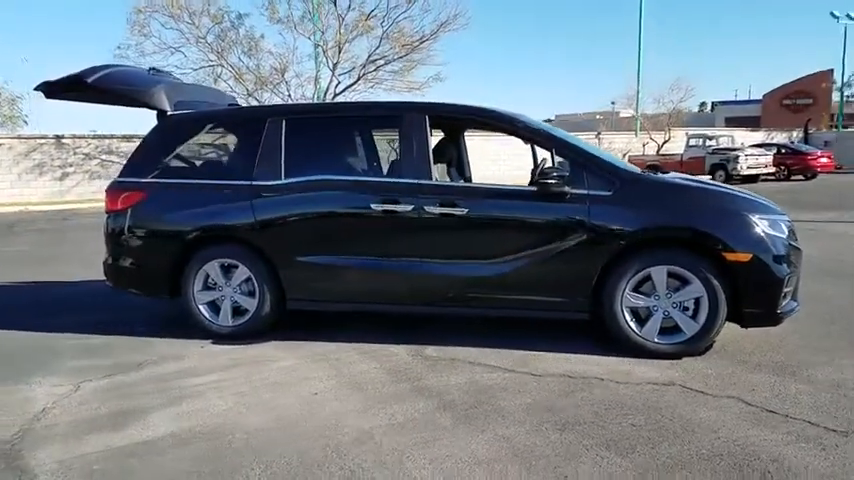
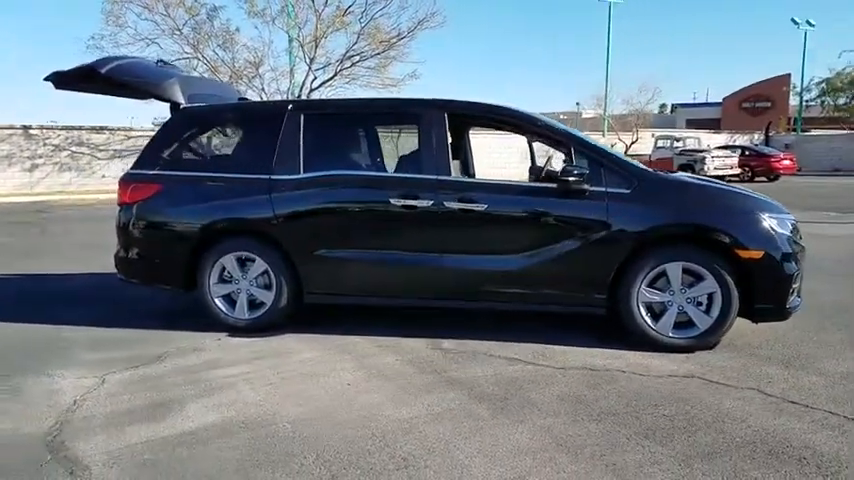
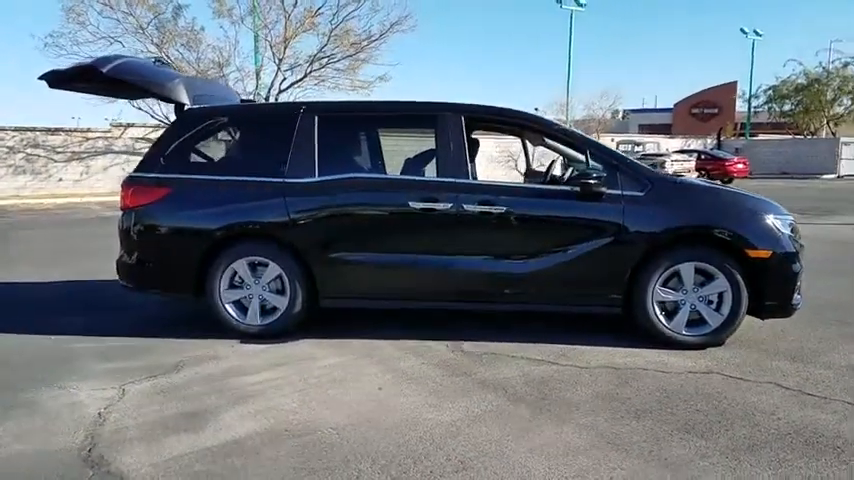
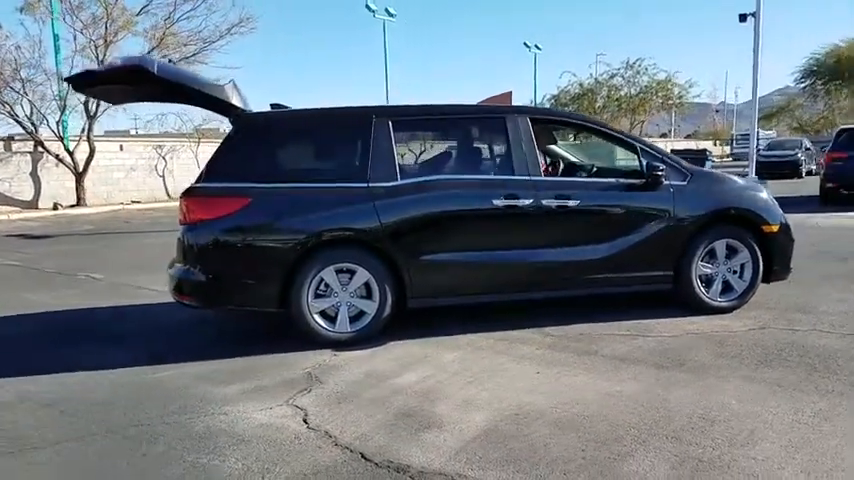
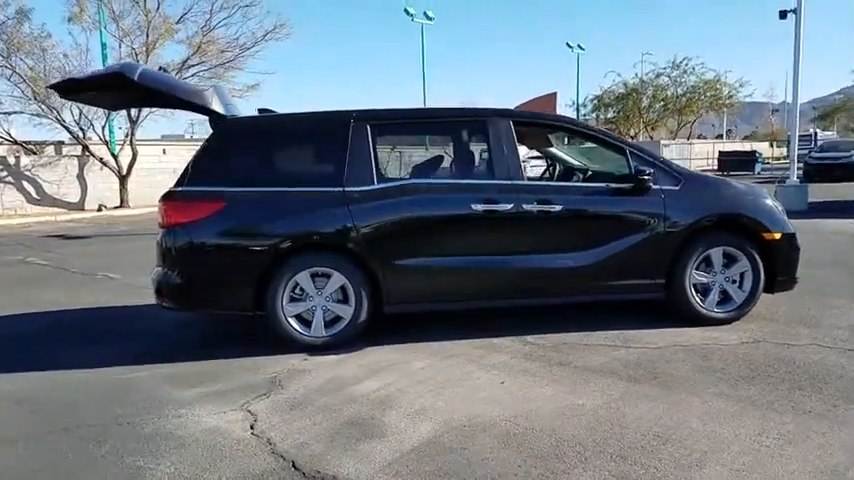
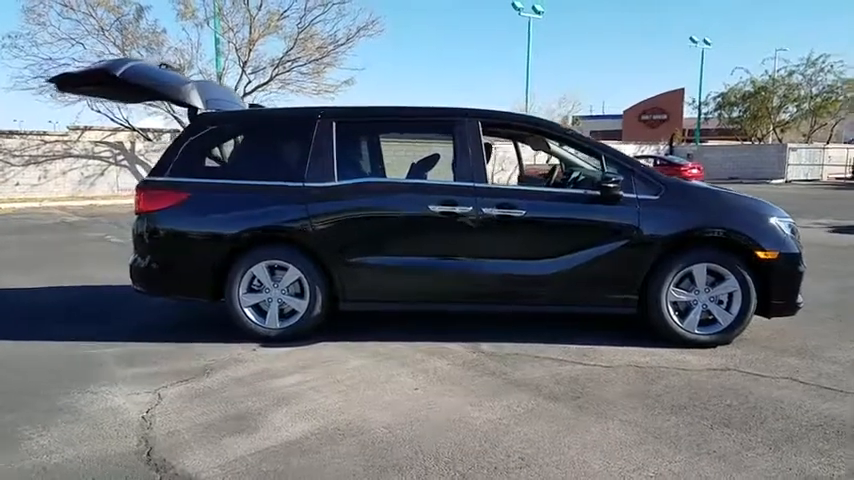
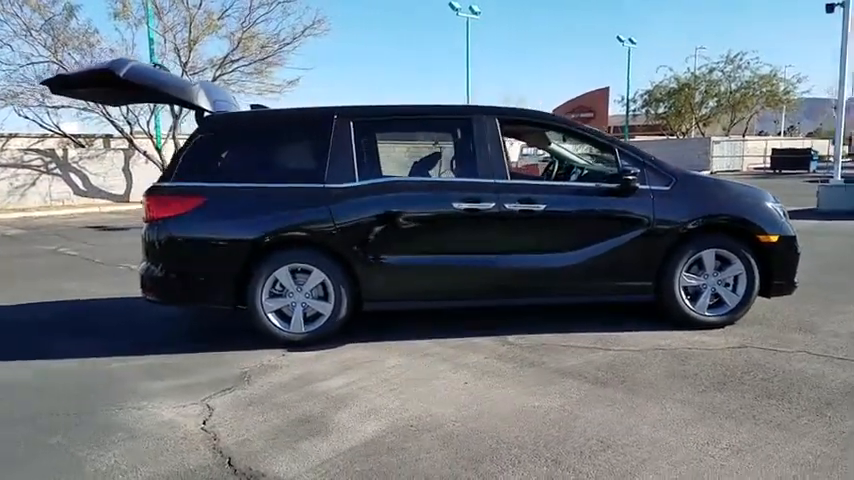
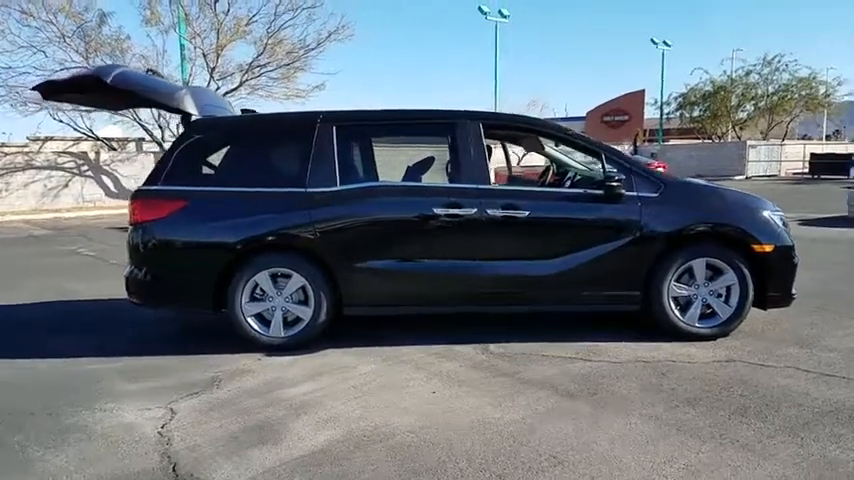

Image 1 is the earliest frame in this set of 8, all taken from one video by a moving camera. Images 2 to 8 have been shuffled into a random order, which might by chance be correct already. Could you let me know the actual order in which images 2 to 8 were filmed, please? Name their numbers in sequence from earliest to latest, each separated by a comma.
2, 3, 6, 8, 7, 5, 4
